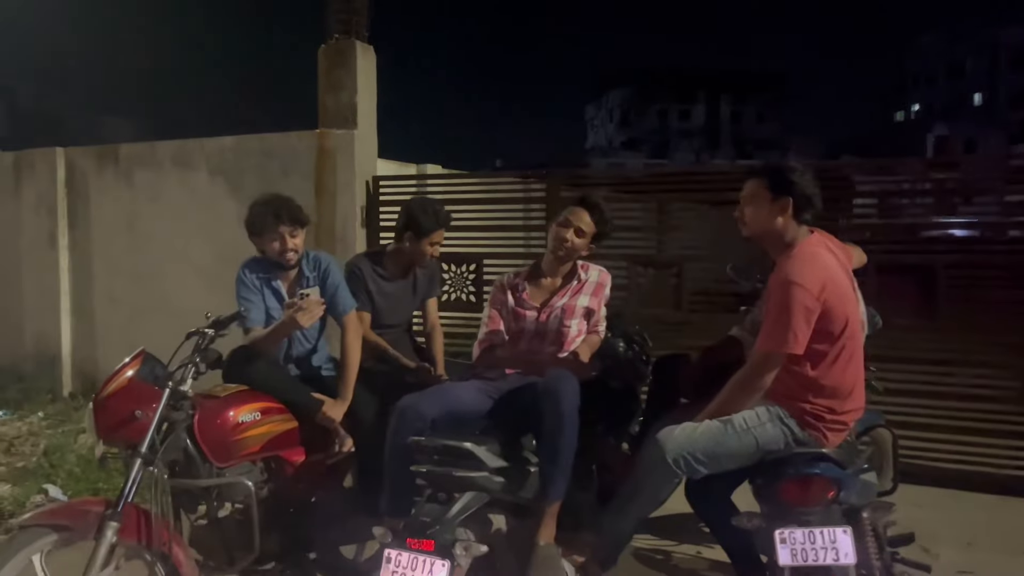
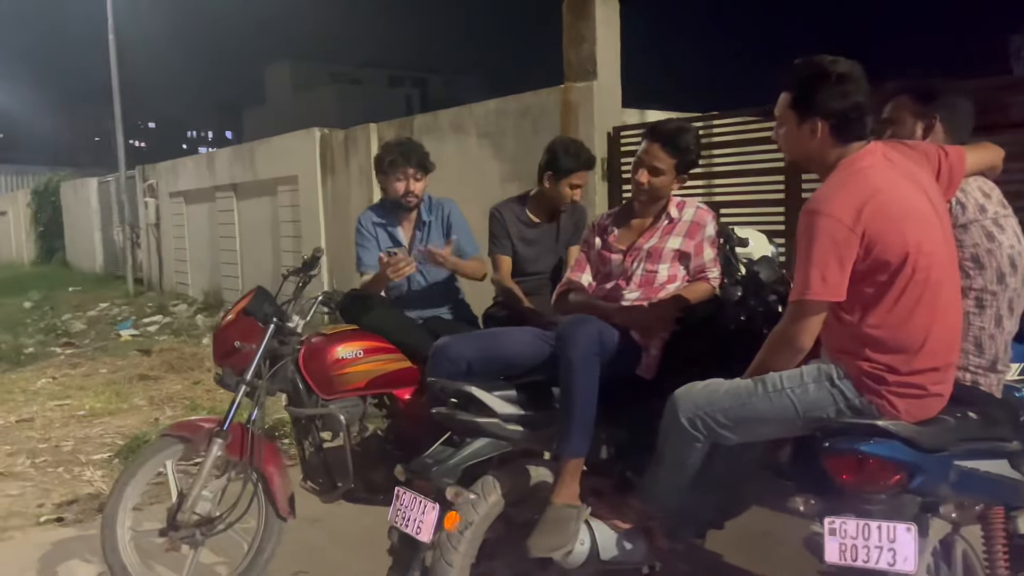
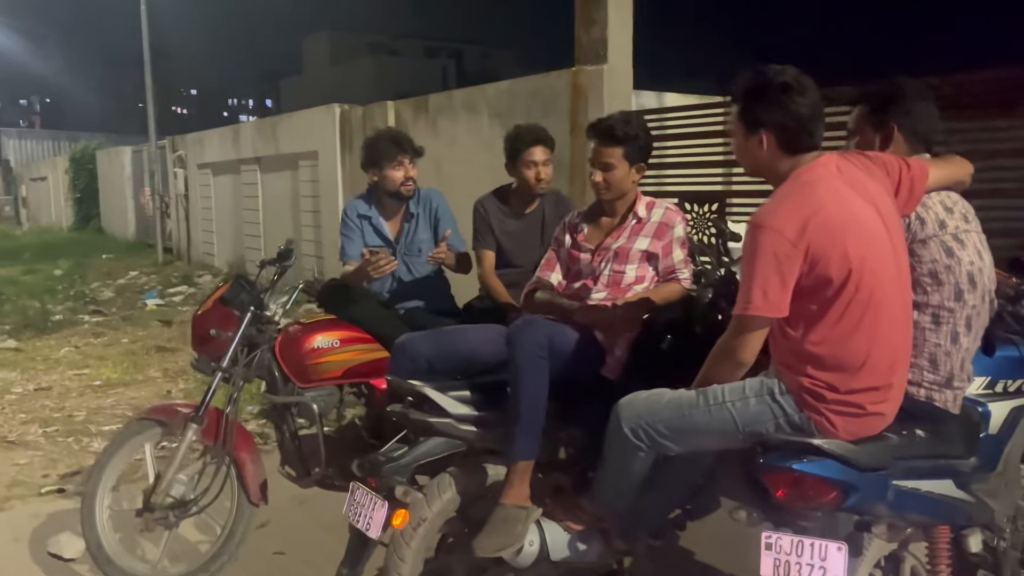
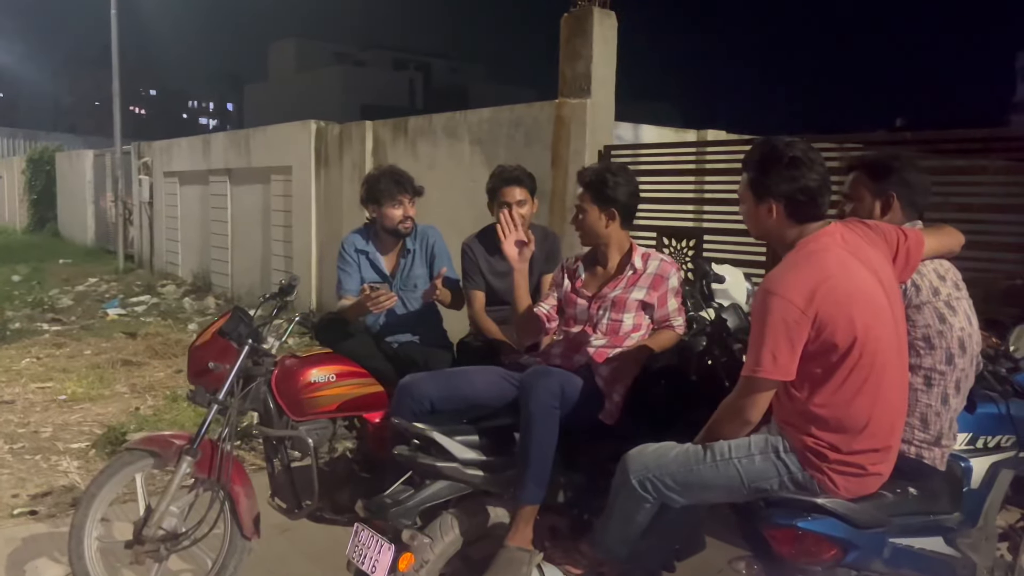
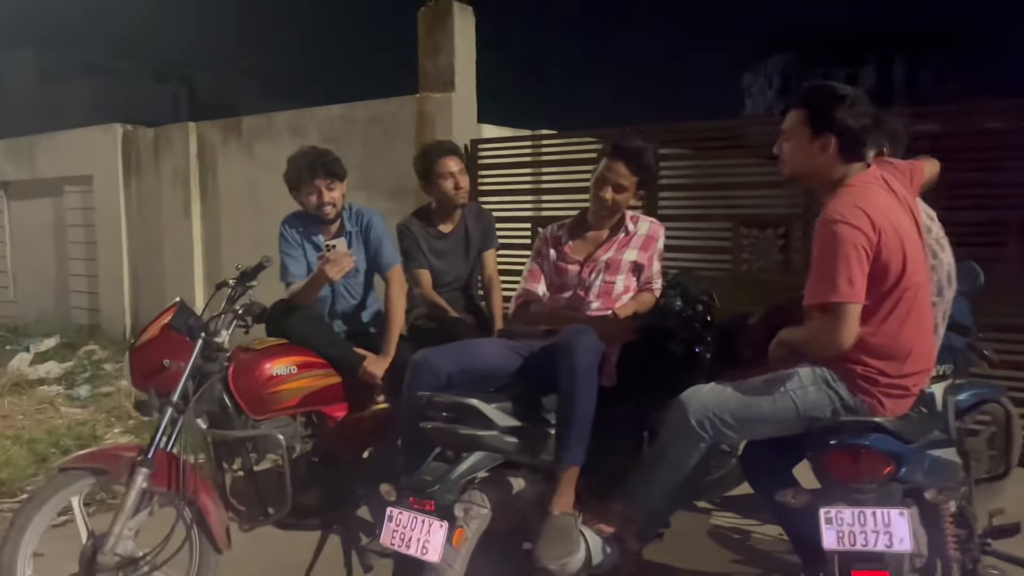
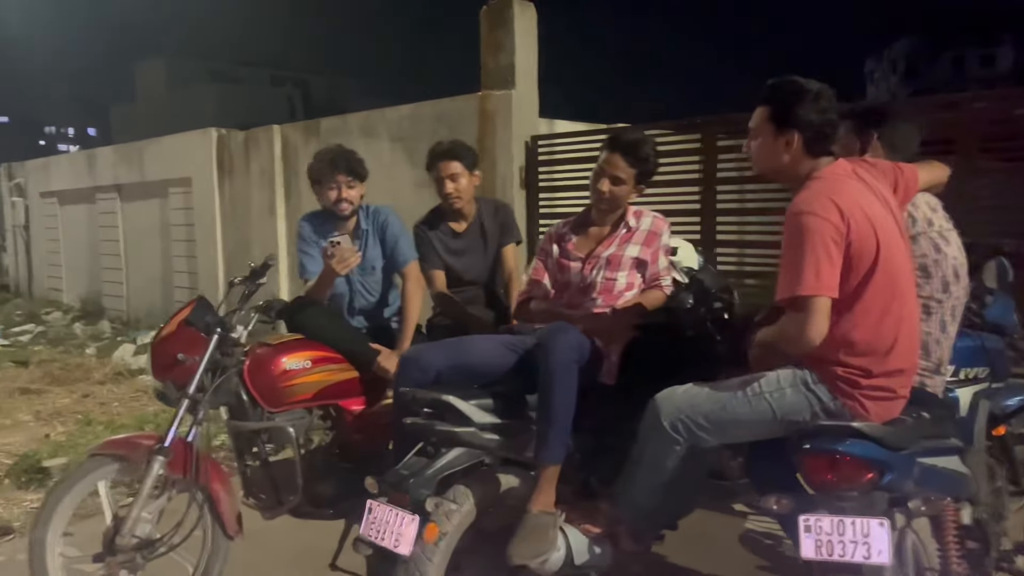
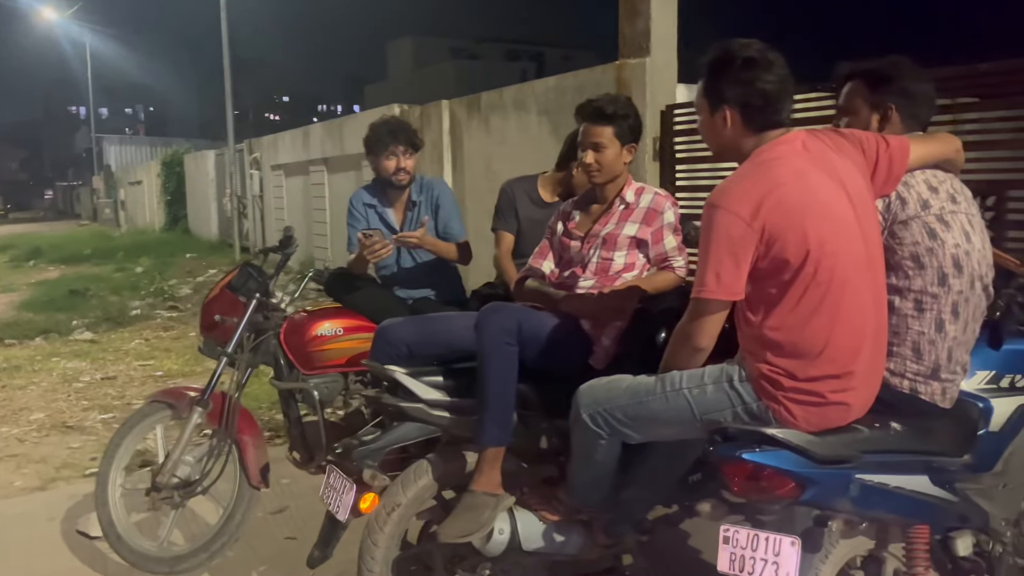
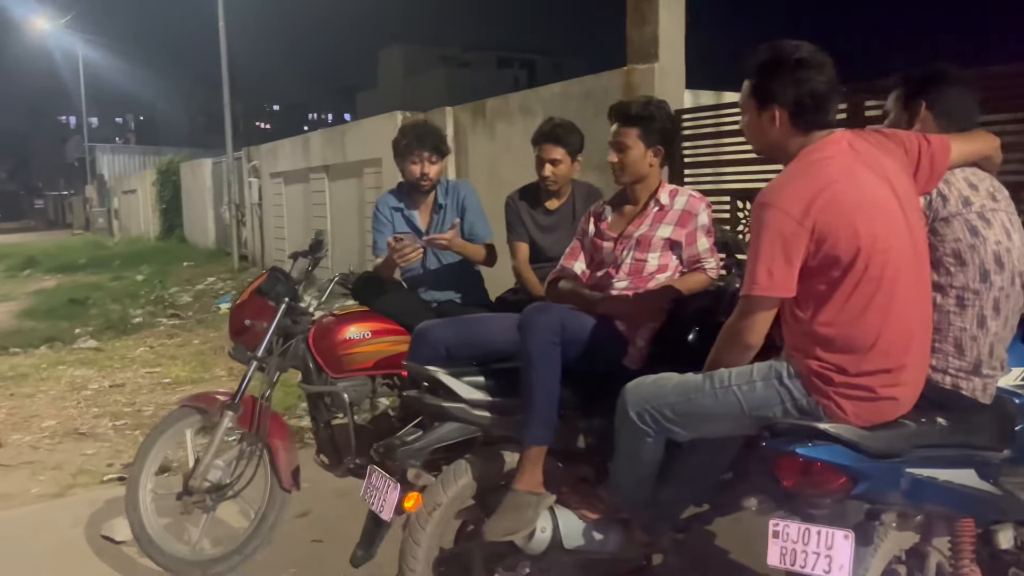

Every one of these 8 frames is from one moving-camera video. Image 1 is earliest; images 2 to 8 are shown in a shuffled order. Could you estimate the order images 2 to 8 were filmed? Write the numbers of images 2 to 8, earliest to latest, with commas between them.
5, 6, 2, 8, 7, 3, 4
